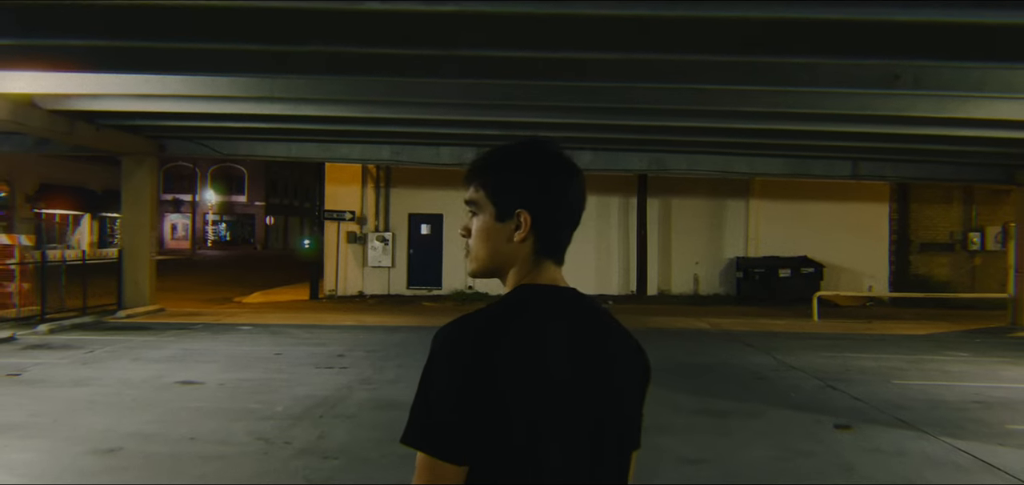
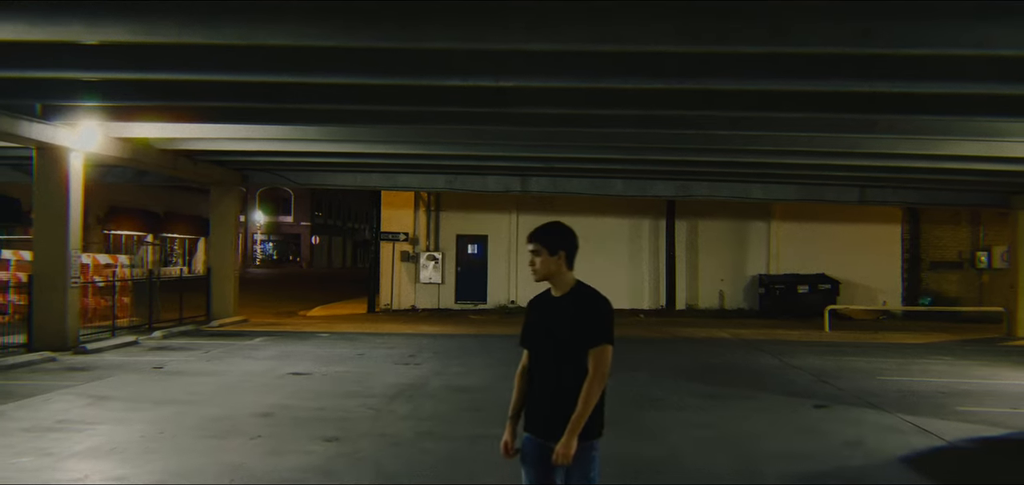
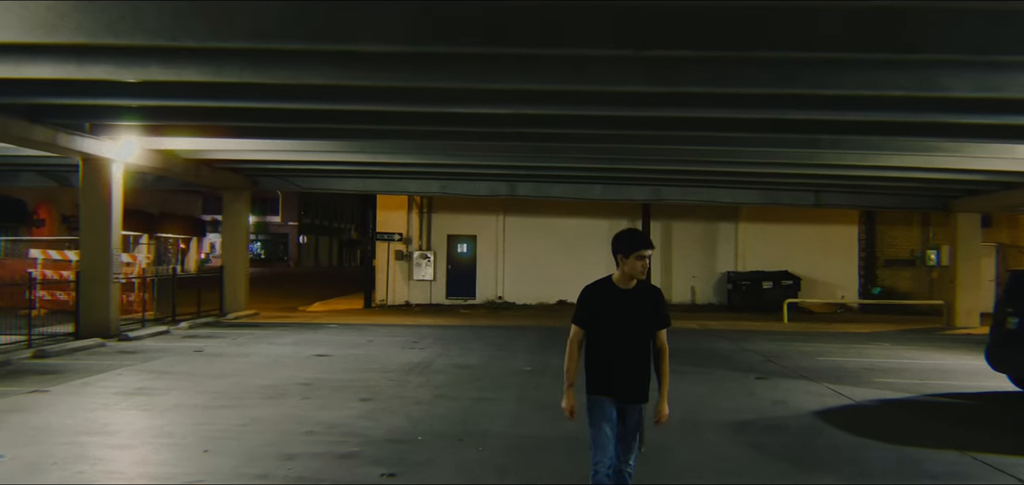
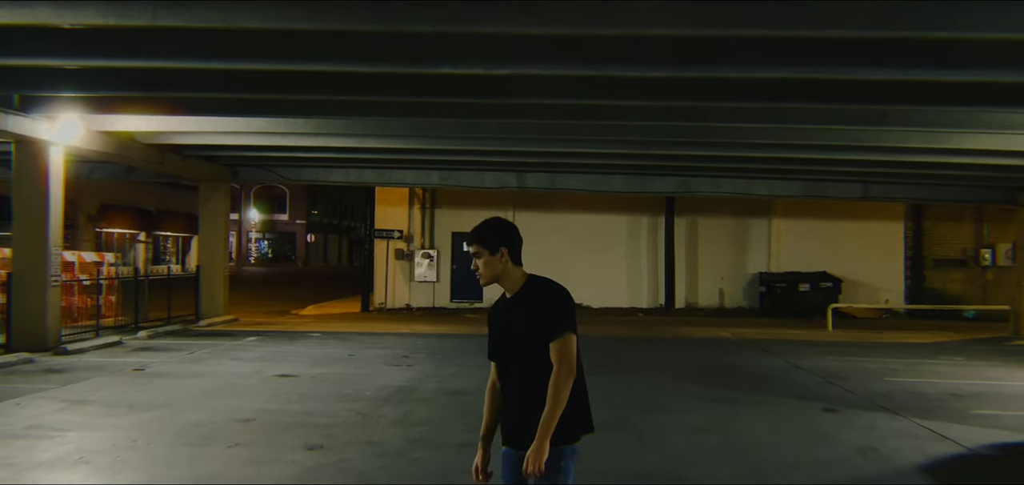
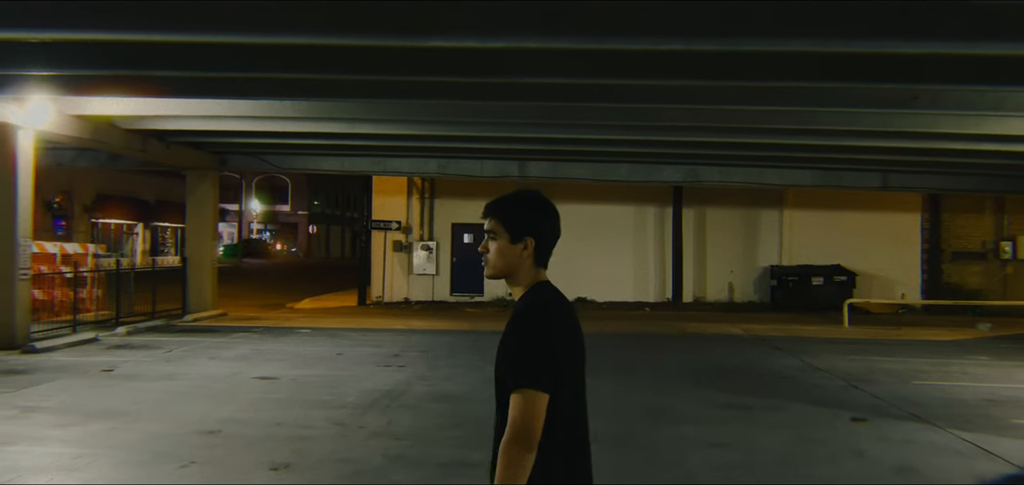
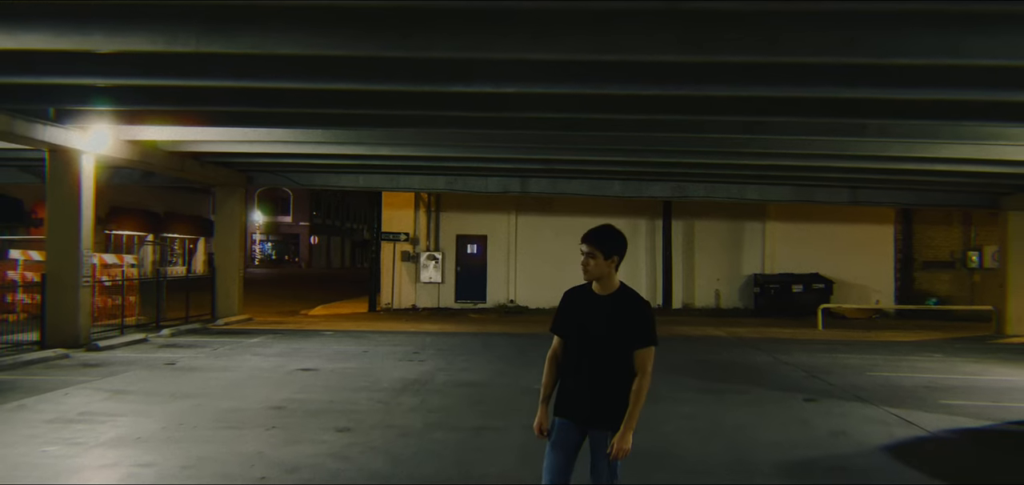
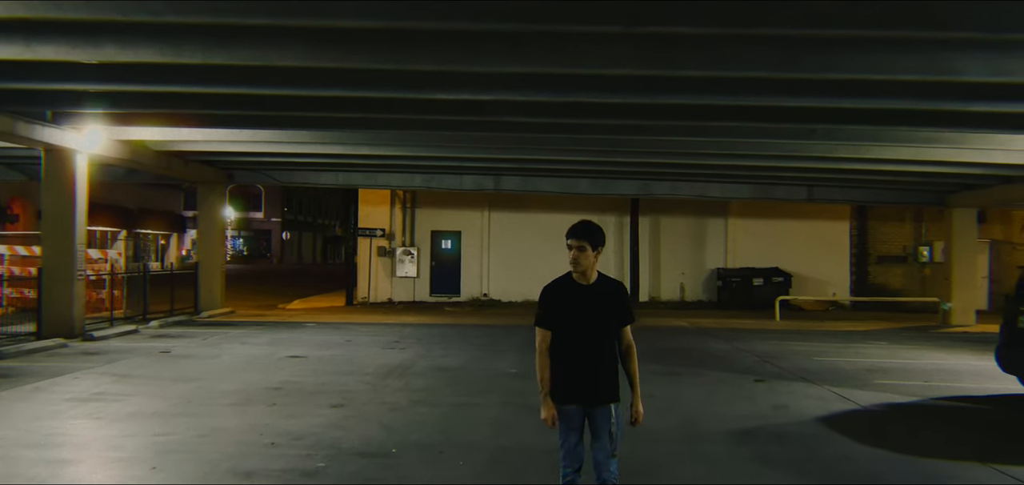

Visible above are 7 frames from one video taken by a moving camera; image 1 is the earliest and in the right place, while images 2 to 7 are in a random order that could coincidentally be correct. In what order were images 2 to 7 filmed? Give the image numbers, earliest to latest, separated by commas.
5, 4, 2, 6, 7, 3
